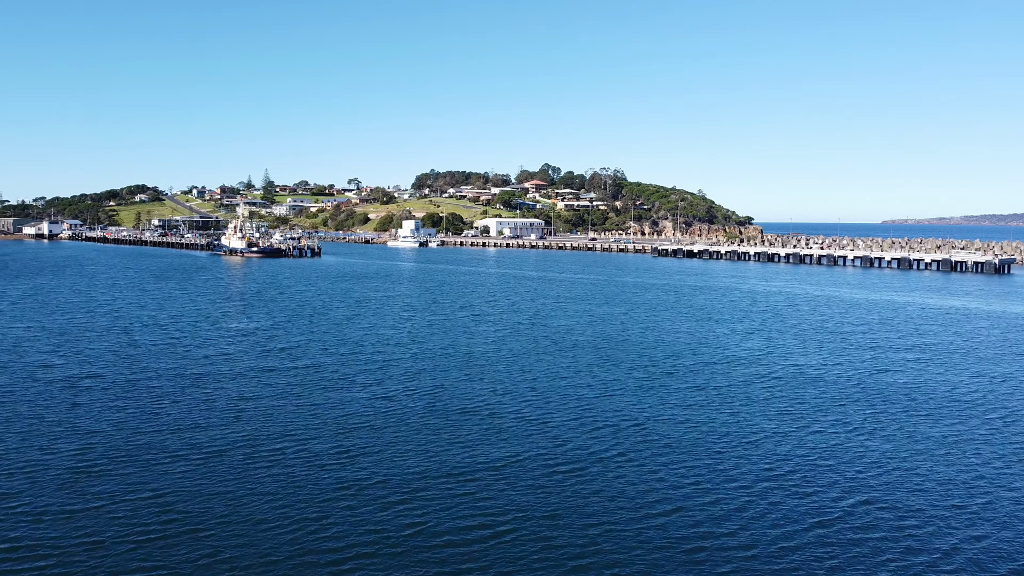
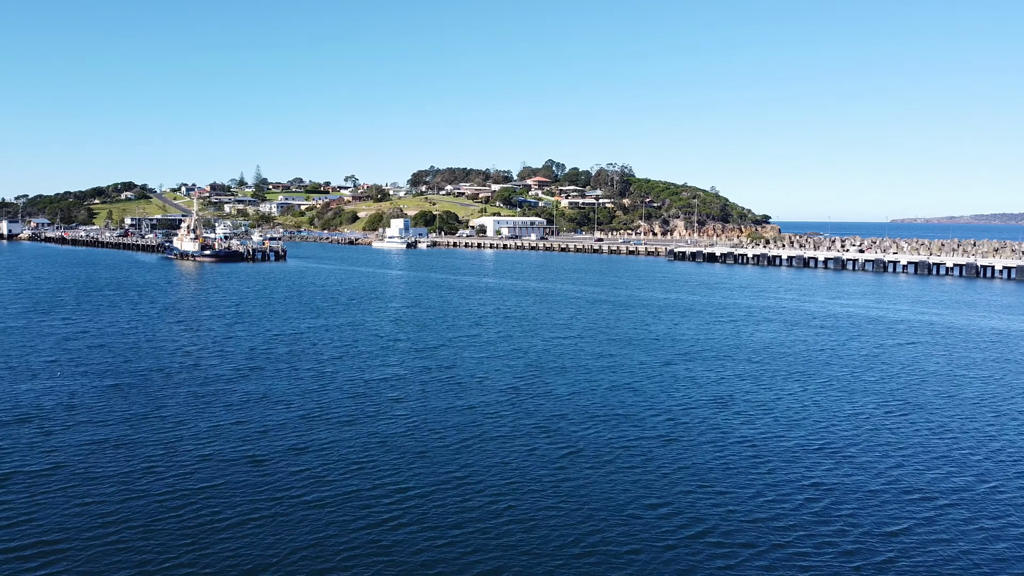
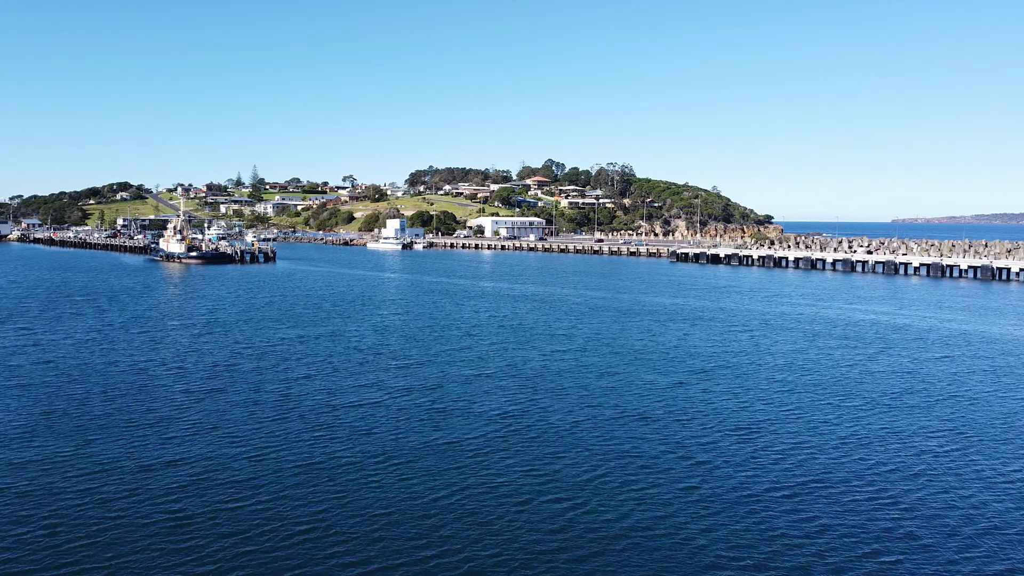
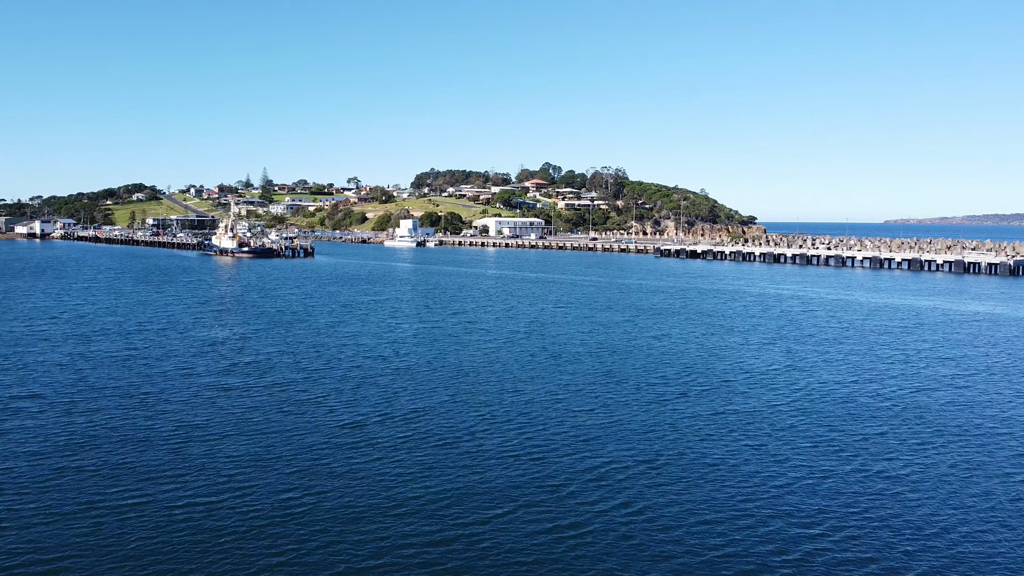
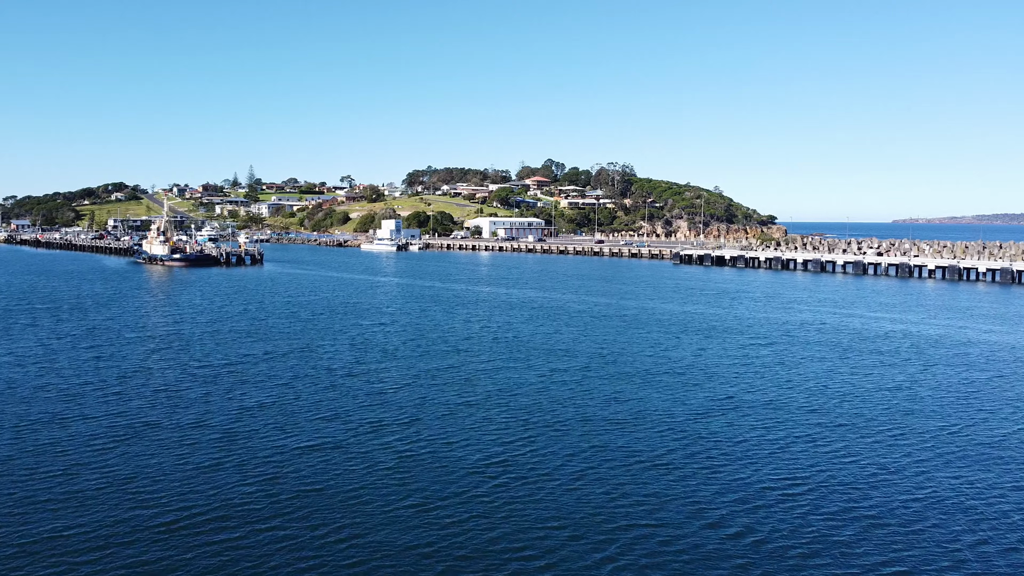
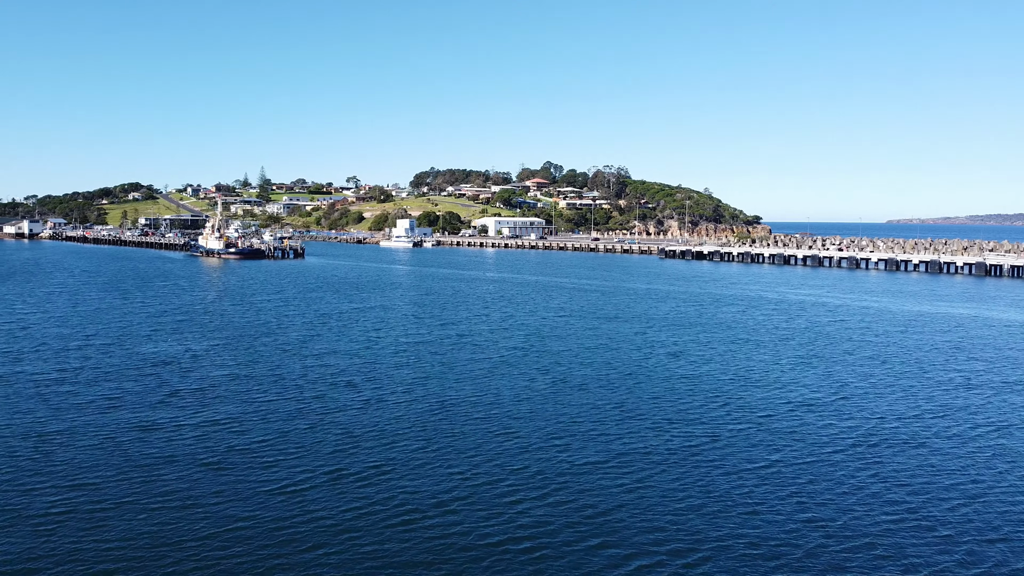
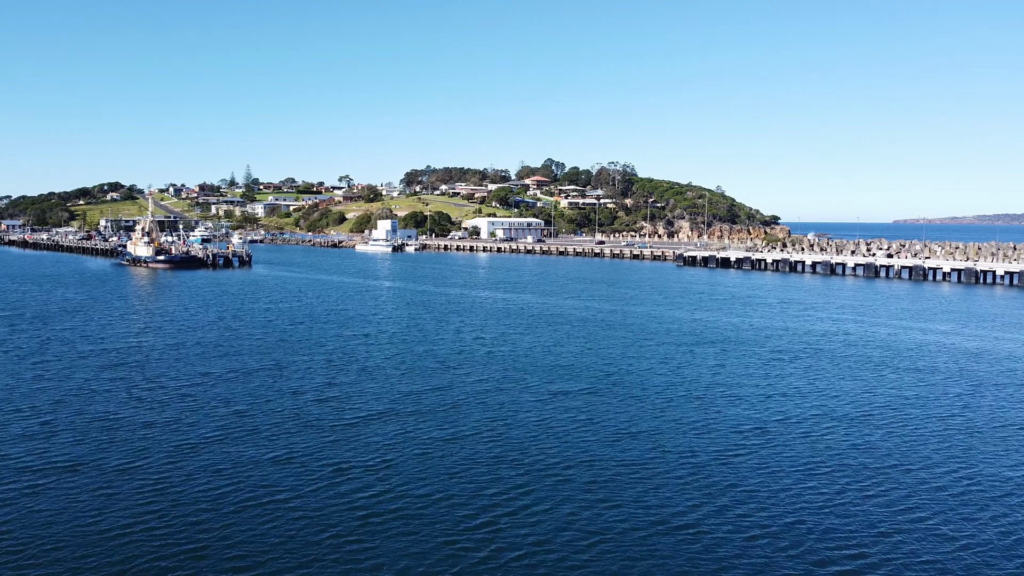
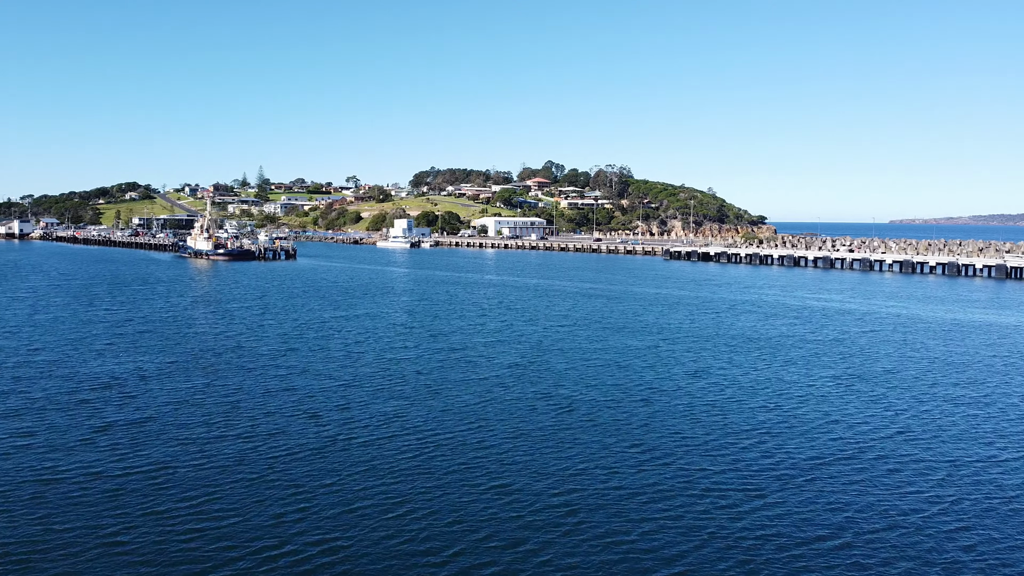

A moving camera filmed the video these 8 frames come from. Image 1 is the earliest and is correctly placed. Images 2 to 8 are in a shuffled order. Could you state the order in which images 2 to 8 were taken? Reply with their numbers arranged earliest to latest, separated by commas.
4, 6, 8, 2, 3, 5, 7
